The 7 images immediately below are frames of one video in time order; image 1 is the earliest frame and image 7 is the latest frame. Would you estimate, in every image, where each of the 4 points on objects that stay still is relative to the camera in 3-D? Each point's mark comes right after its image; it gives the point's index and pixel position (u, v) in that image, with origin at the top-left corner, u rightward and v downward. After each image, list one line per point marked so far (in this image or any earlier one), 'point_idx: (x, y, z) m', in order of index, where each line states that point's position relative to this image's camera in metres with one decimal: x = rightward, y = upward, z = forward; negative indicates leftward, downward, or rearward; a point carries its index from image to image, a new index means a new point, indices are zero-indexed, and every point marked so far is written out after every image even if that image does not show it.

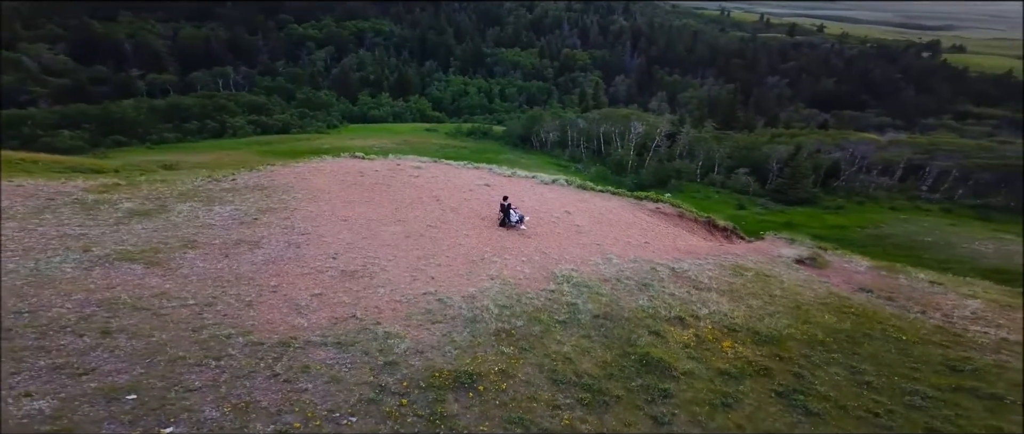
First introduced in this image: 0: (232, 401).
0: (-4.3, -2.8, +11.8) m
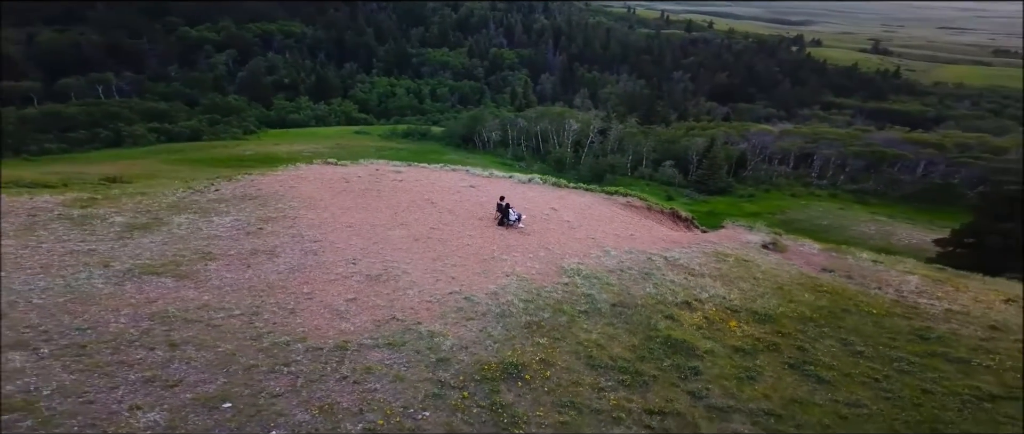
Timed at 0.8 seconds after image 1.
0: (-3.2, -3.0, +12.2) m
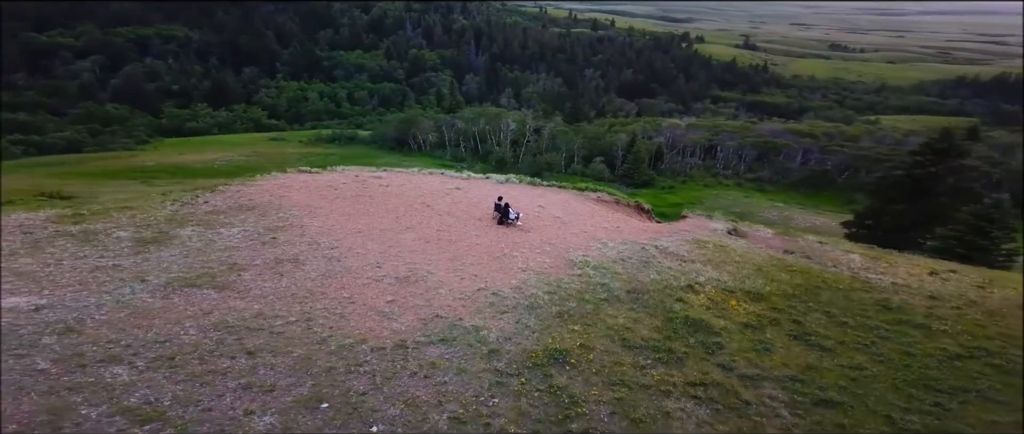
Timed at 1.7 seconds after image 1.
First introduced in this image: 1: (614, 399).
0: (-2.0, -3.0, +13.0) m
1: (+1.8, -3.2, +13.6) m
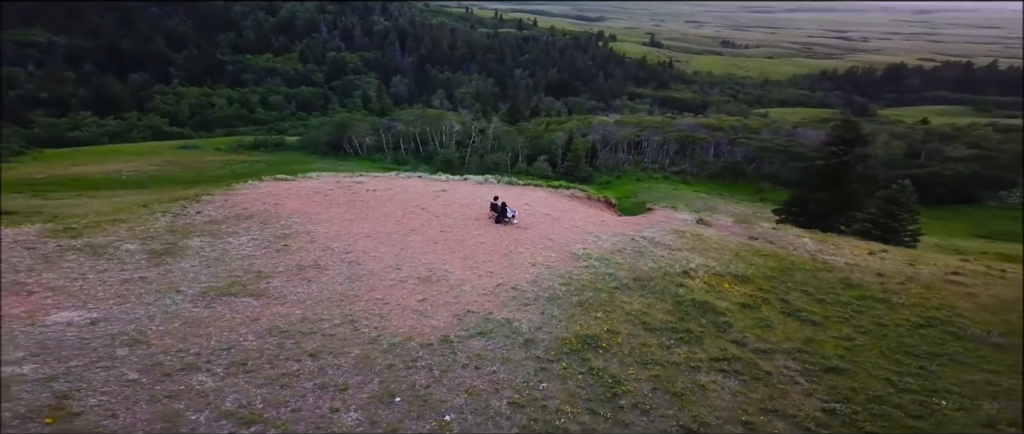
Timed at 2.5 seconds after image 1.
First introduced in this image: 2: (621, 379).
0: (-0.9, -3.1, +13.7) m
1: (+2.7, -3.1, +14.8) m
2: (+2.1, -3.1, +14.5) m
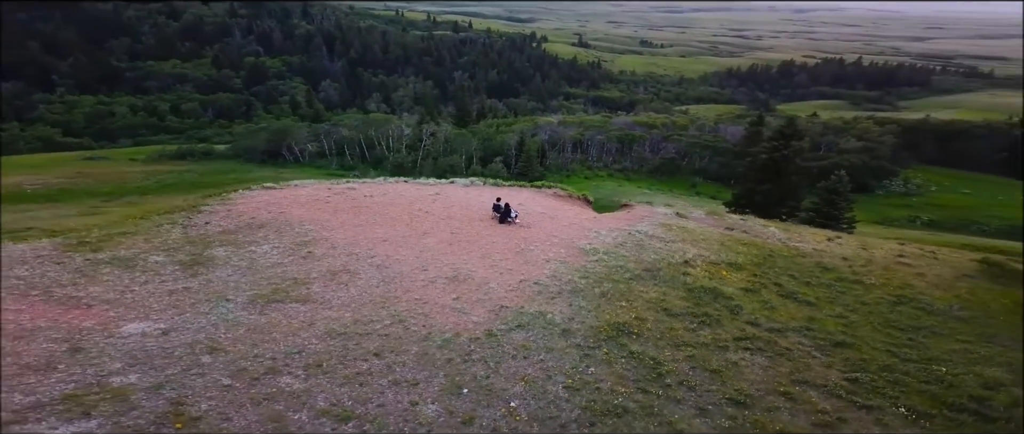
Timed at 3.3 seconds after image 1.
0: (+0.1, -3.0, +14.6) m
1: (+3.7, -2.9, +16.0) m
2: (+3.1, -3.0, +15.6) m
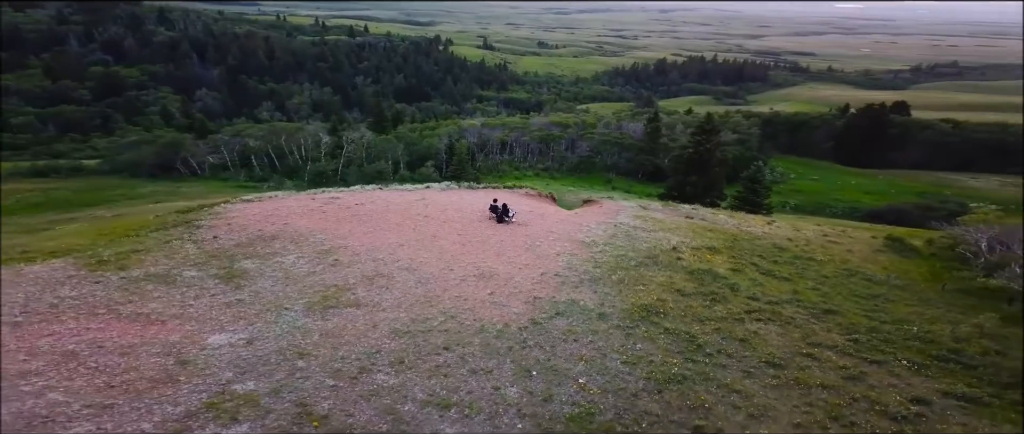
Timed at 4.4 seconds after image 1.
0: (+1.4, -2.9, +15.9) m
1: (+4.7, -2.7, +17.8) m
2: (+4.1, -2.7, +17.3) m
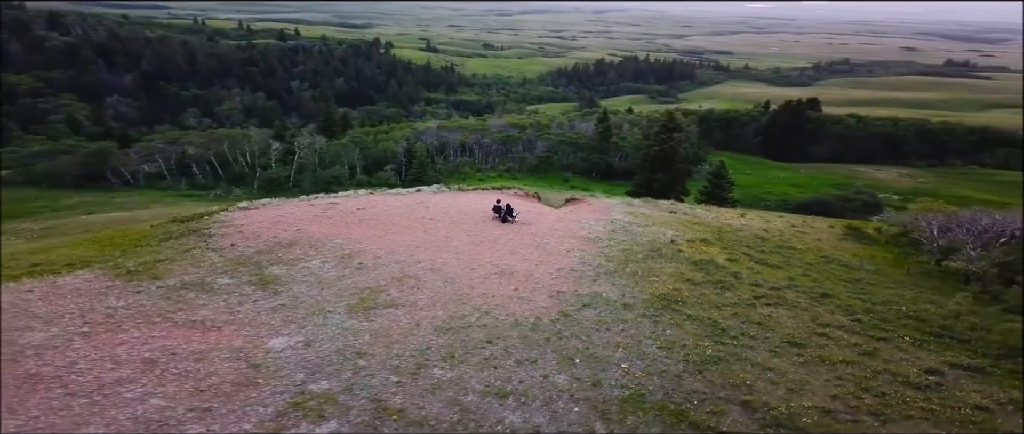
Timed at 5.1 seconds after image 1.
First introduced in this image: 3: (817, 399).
0: (+2.3, -2.8, +16.9) m
1: (+5.5, -2.5, +18.9) m
2: (+4.9, -2.5, +18.5) m
3: (+5.8, -3.5, +14.4) m
